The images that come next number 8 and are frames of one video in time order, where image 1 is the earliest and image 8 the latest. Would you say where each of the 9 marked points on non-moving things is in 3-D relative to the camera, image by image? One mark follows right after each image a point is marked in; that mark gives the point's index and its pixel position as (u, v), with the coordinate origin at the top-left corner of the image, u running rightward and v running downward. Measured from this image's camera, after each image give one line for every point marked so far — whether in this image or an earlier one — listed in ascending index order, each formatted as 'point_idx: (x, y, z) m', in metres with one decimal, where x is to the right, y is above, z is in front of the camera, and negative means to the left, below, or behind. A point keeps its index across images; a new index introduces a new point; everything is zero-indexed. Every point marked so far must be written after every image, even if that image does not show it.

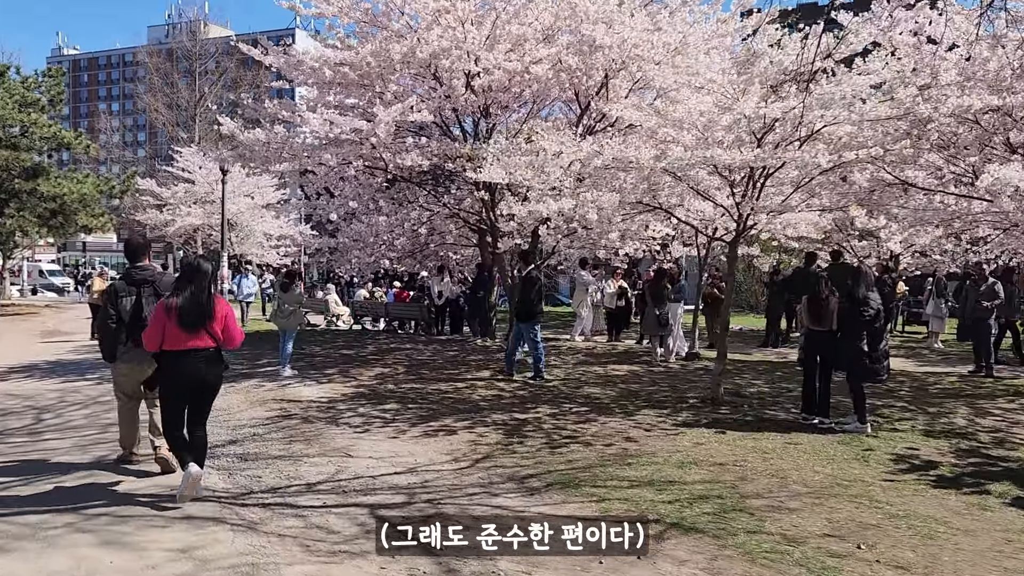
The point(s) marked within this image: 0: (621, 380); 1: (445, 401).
0: (+1.5, -1.3, +11.0) m
1: (-0.7, -1.3, +9.1) m
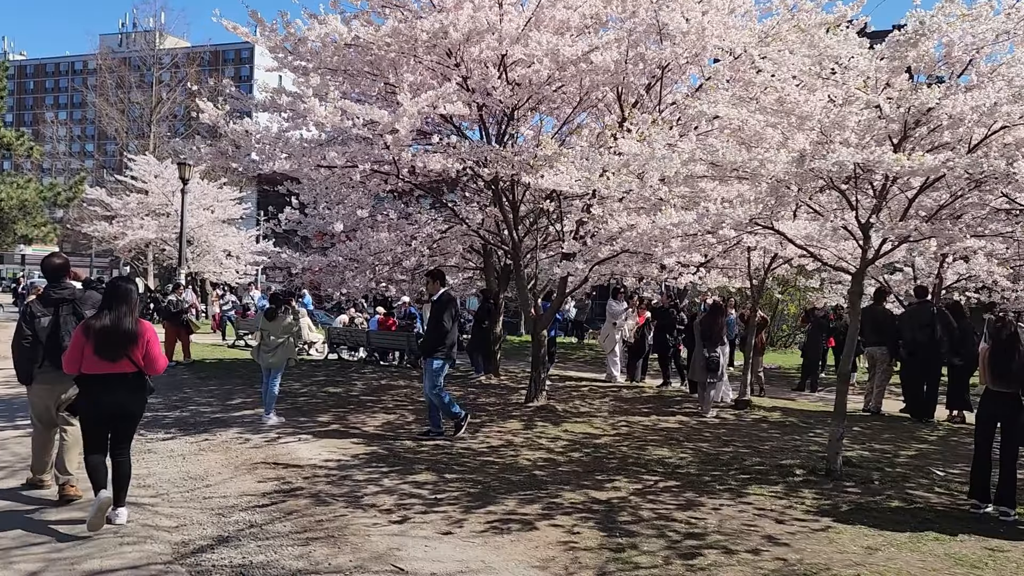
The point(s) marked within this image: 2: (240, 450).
0: (+1.9, -1.7, +9.2) m
1: (-0.2, -1.6, +7.1) m
2: (-2.6, -1.6, +7.7) m
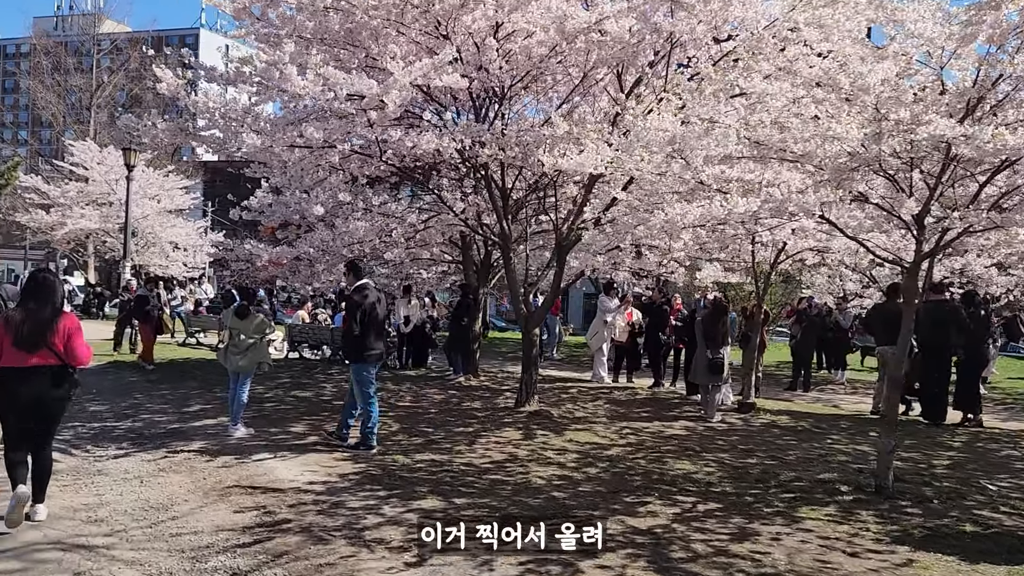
0: (+1.9, -1.7, +8.4) m
1: (-0.1, -1.6, +6.2) m
2: (-2.5, -1.5, +6.6) m
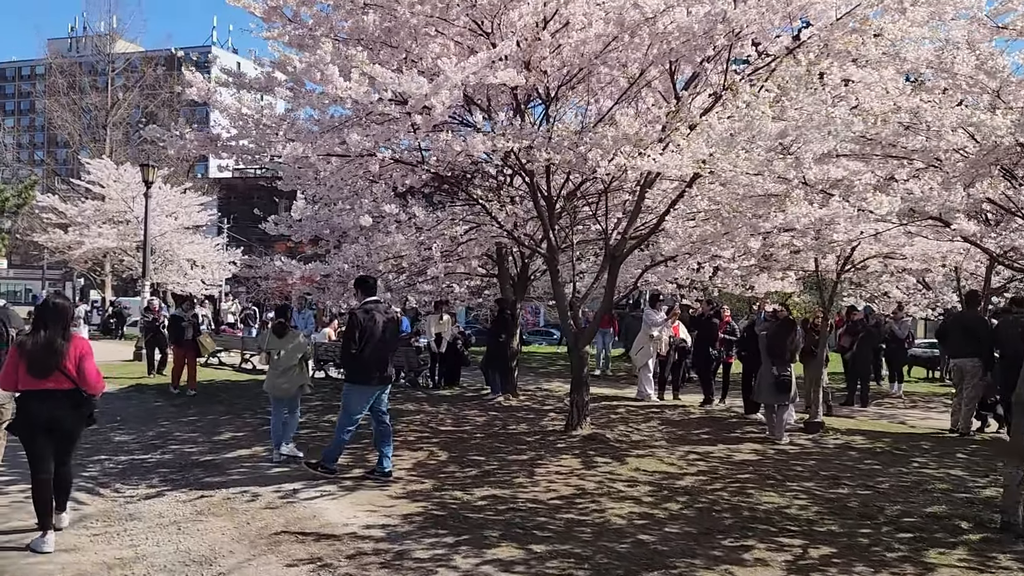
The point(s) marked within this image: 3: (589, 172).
0: (+2.5, -1.8, +7.7) m
1: (+0.5, -1.7, +5.5) m
2: (-2.0, -1.7, +6.0) m
3: (+0.9, +1.3, +9.2) m
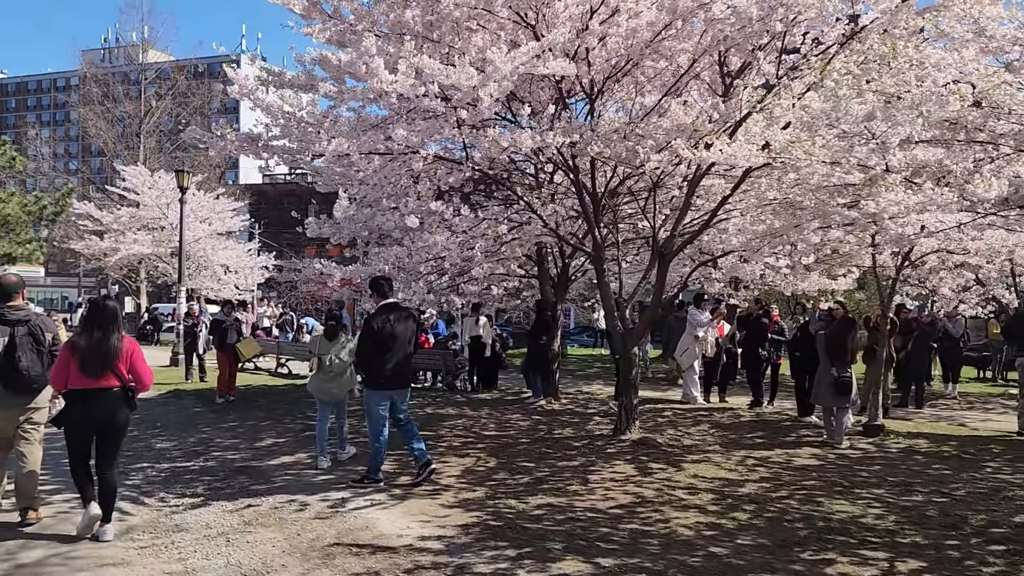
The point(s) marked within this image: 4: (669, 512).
0: (+3.0, -1.7, +7.3) m
1: (+0.9, -1.7, +5.2) m
2: (-1.5, -1.7, +5.8) m
3: (+1.4, +1.3, +8.9) m
4: (+1.2, -1.7, +6.0) m
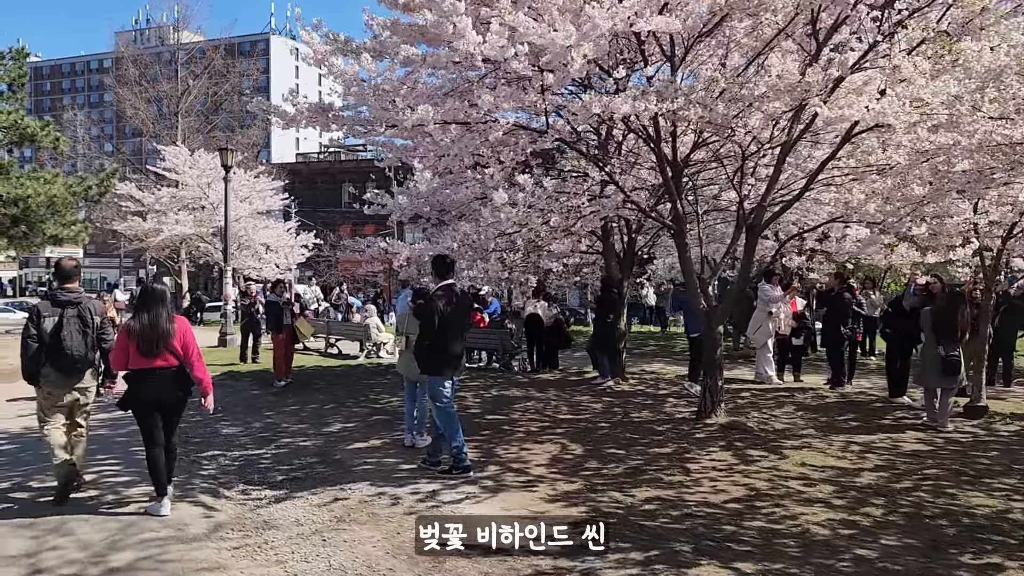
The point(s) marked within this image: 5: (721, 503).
0: (+3.8, -1.5, +6.7) m
1: (+1.6, -1.5, +4.8) m
2: (-0.8, -1.6, +5.4) m
3: (+2.2, +1.6, +8.3) m
4: (+1.9, -1.5, +5.6) m
5: (+1.5, -1.5, +5.7) m
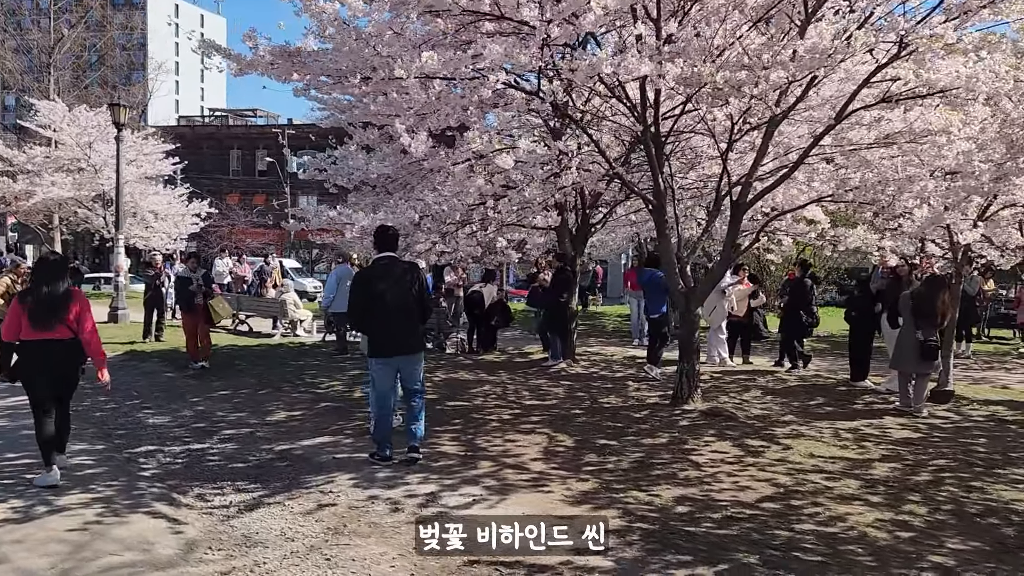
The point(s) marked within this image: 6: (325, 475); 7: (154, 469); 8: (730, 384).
0: (+3.7, -1.4, +6.6) m
1: (+1.9, -1.4, +4.3) m
2: (-0.6, -1.4, +4.6) m
3: (+2.0, +1.8, +7.9) m
4: (+2.1, -1.4, +5.2) m
5: (+1.6, -1.4, +5.2) m
6: (-1.4, -1.4, +6.0) m
7: (-2.8, -1.4, +6.2) m
8: (+2.7, -1.2, +10.1) m
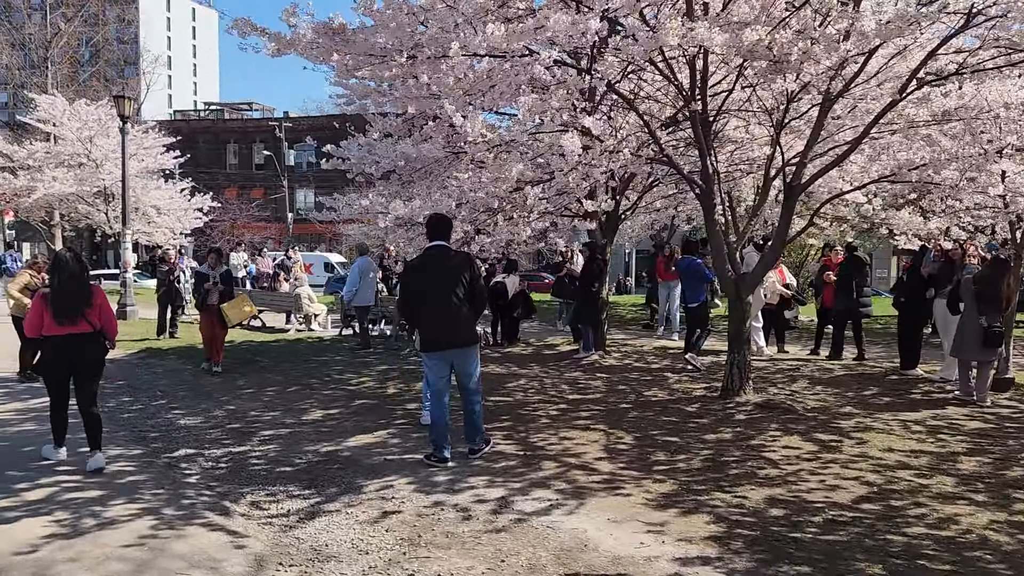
0: (+4.2, -1.3, +6.3) m
1: (+2.3, -1.4, +4.0) m
2: (-0.1, -1.4, +4.3) m
3: (+2.4, +1.9, +7.5) m
4: (+2.5, -1.3, +4.8) m
5: (+2.1, -1.3, +4.9) m
6: (-0.9, -1.3, +5.6) m
7: (-2.3, -1.4, +5.8) m
8: (+3.2, -1.0, +9.7) m
